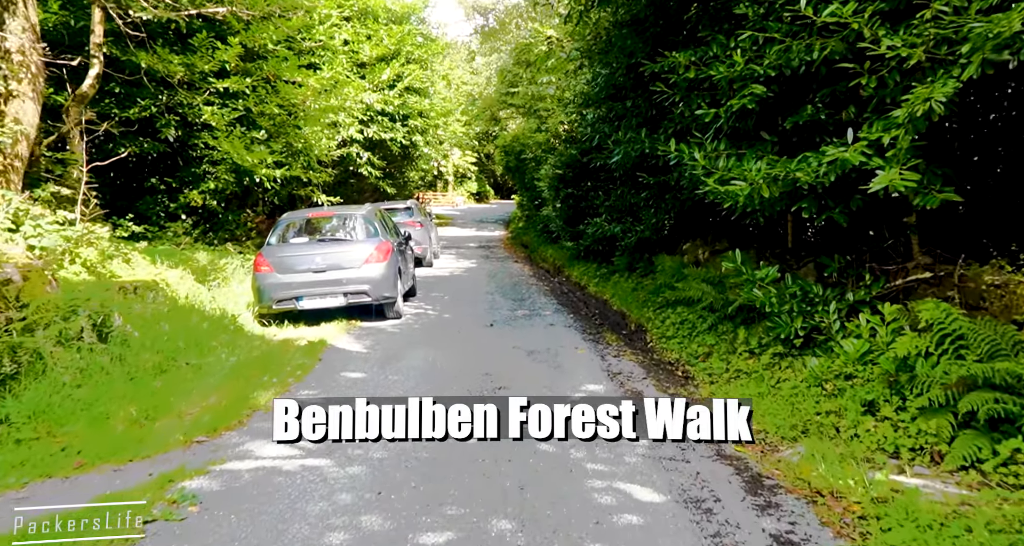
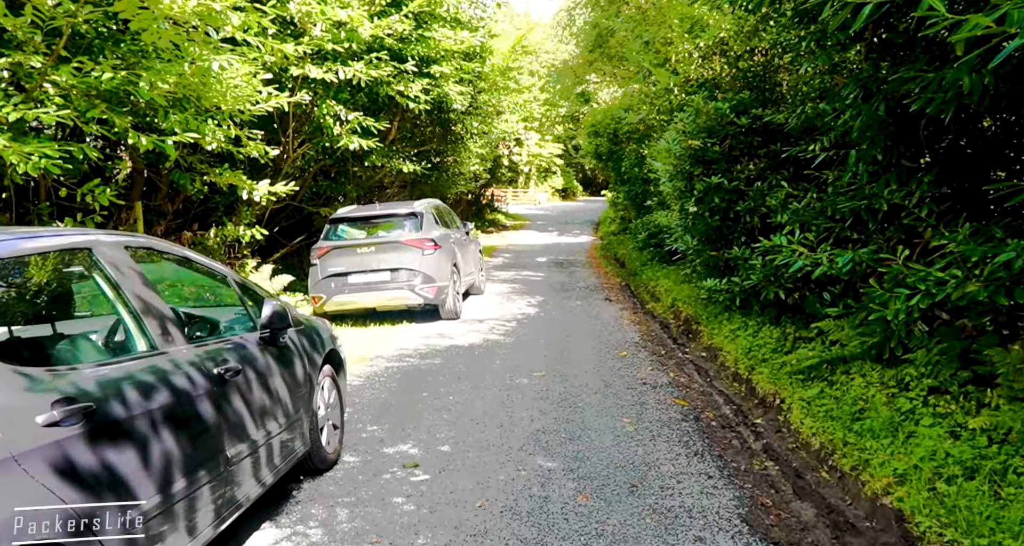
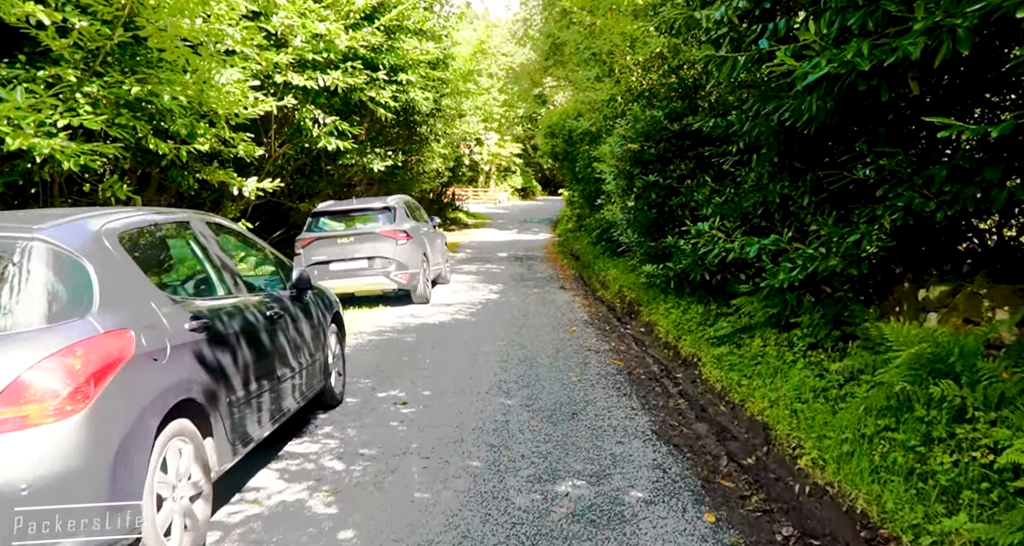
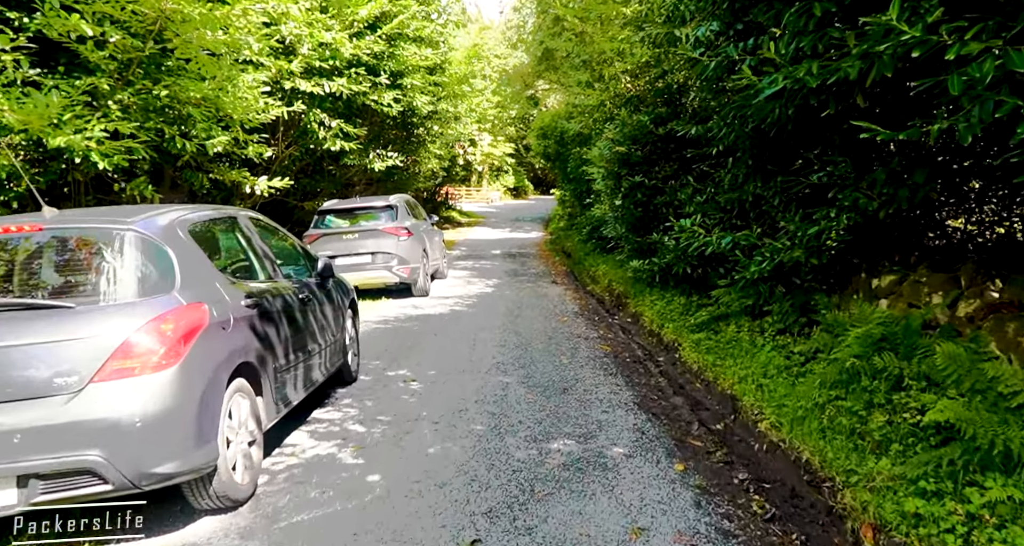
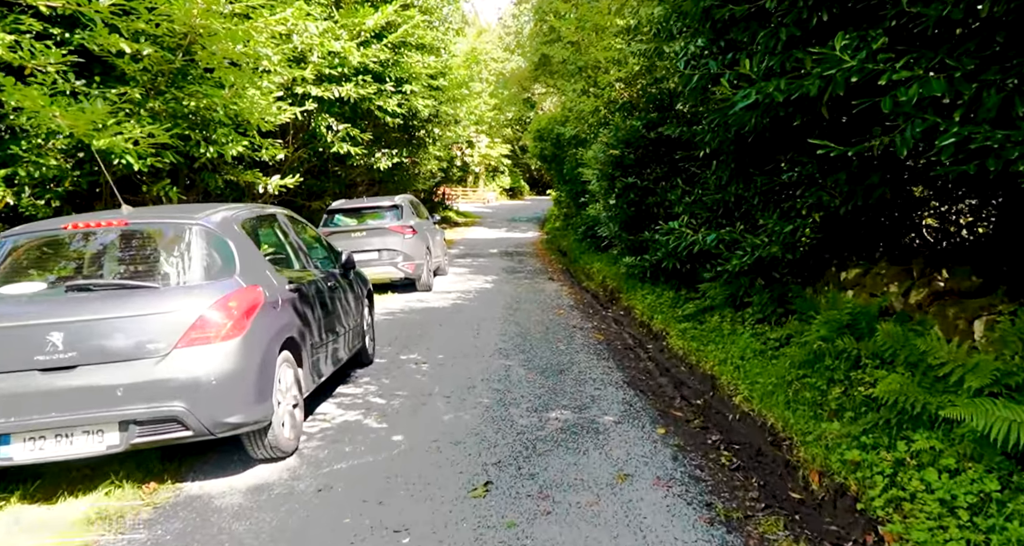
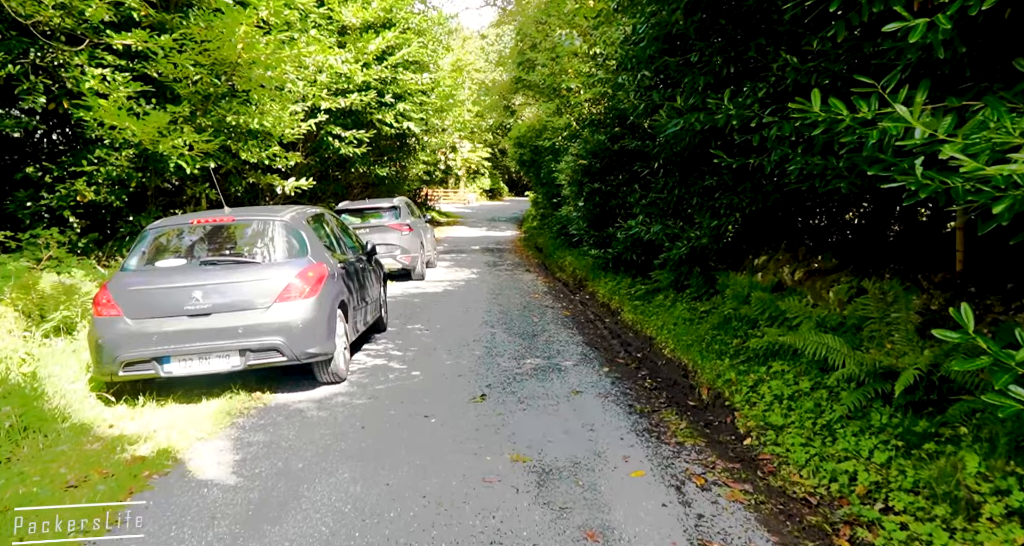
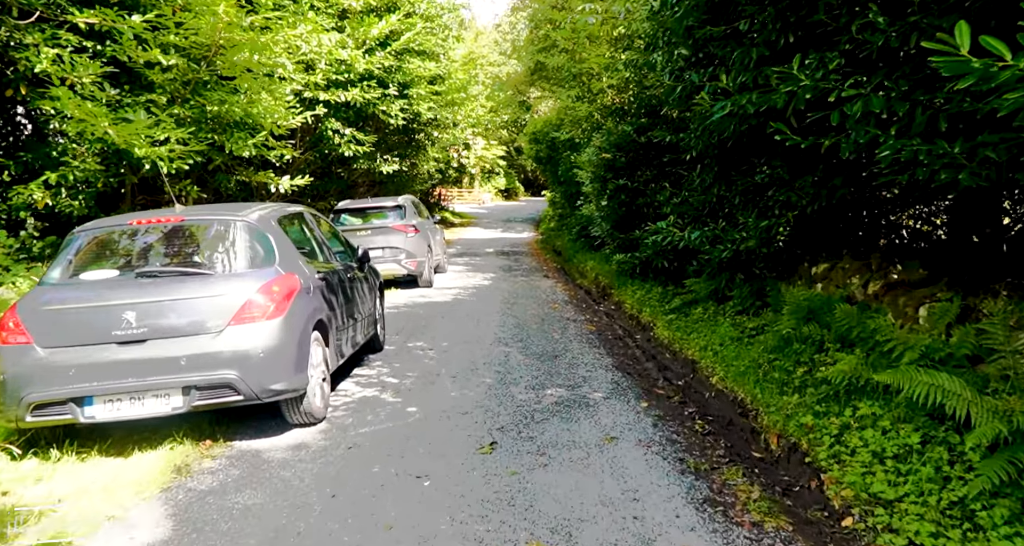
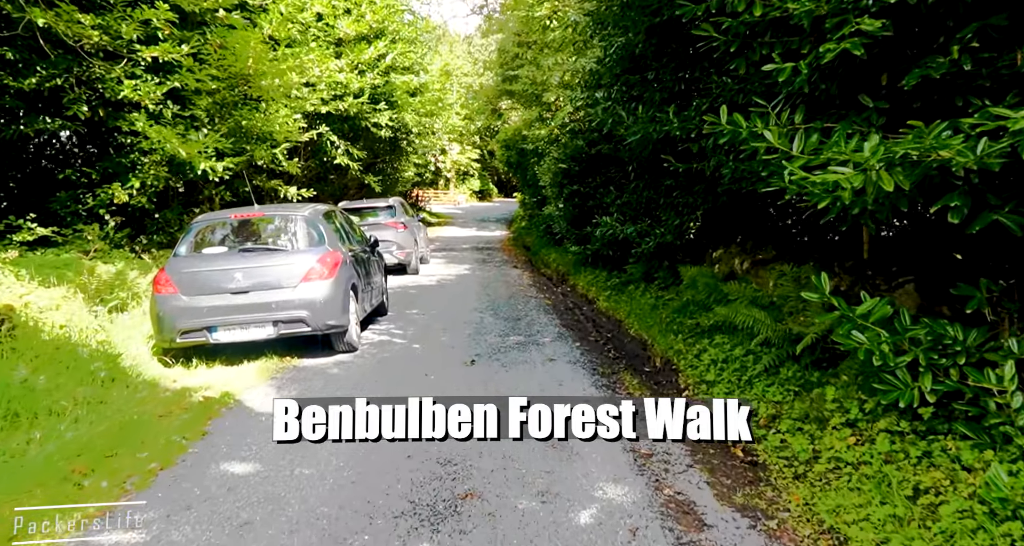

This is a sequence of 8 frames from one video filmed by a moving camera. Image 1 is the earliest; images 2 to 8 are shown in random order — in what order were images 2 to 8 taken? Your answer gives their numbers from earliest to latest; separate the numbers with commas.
8, 6, 7, 5, 4, 3, 2
